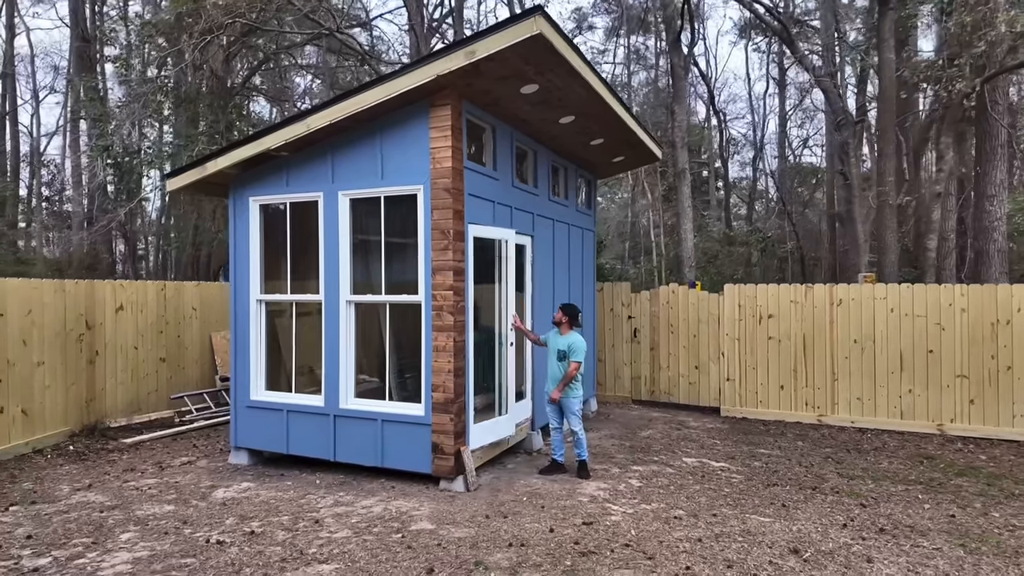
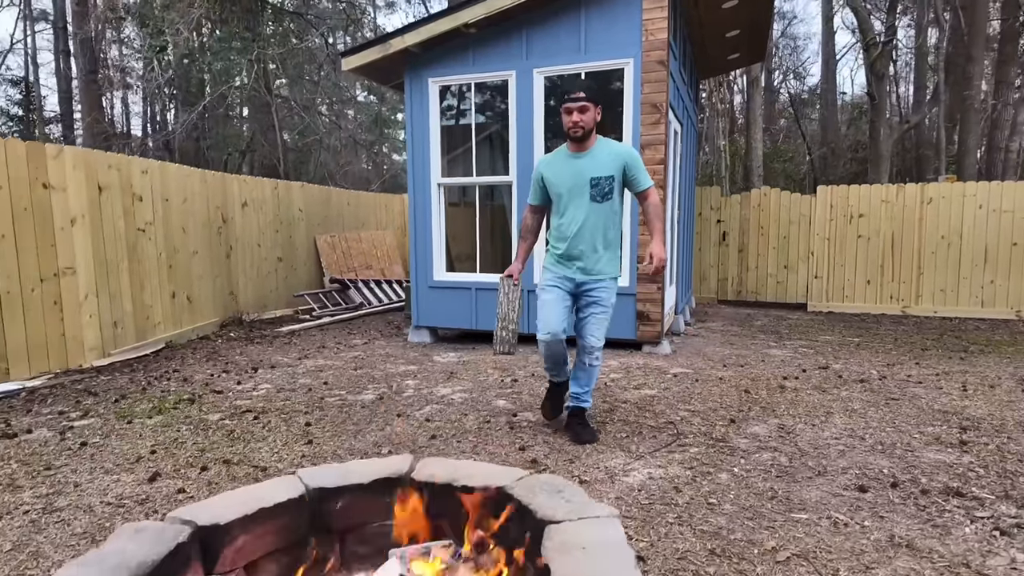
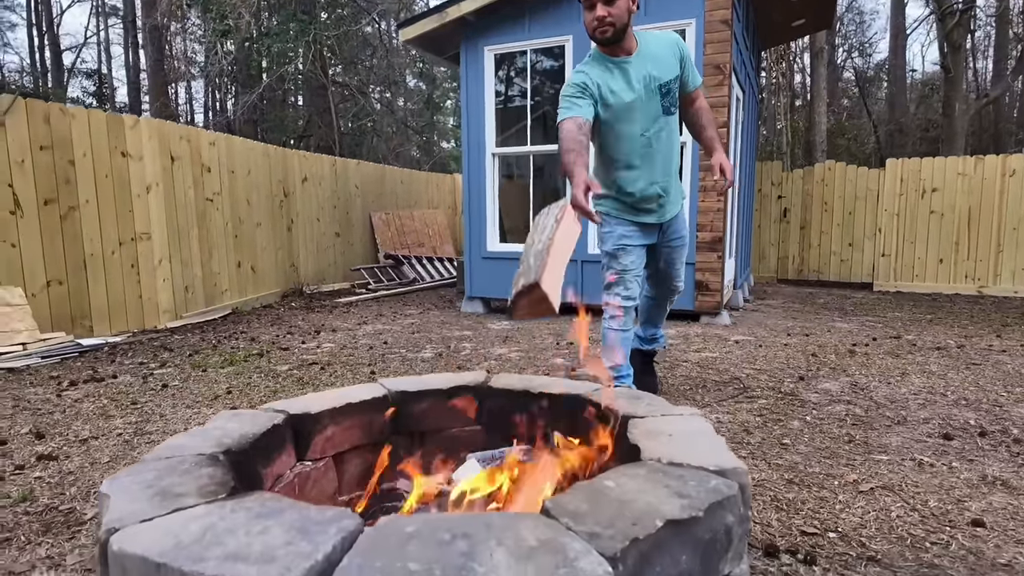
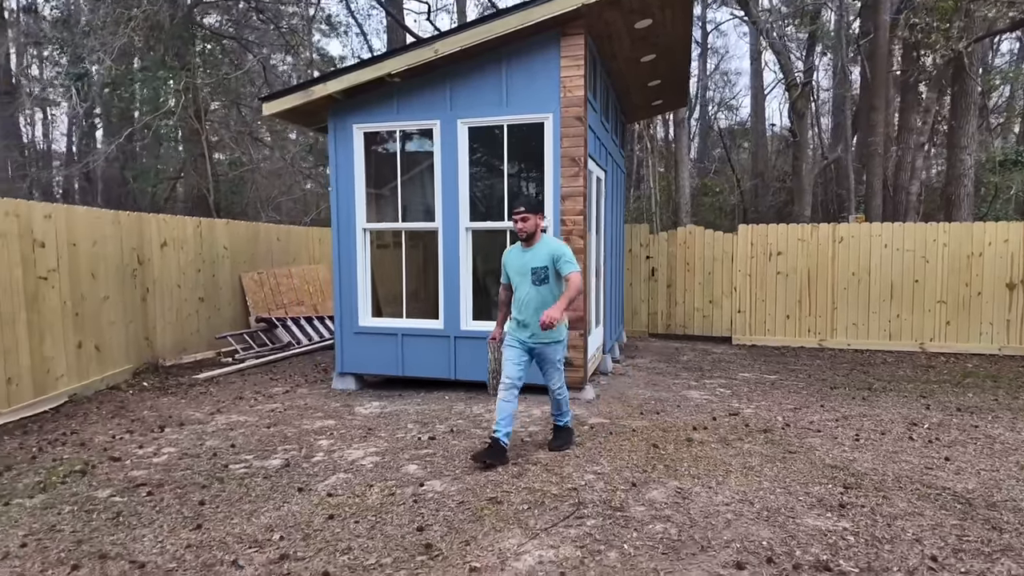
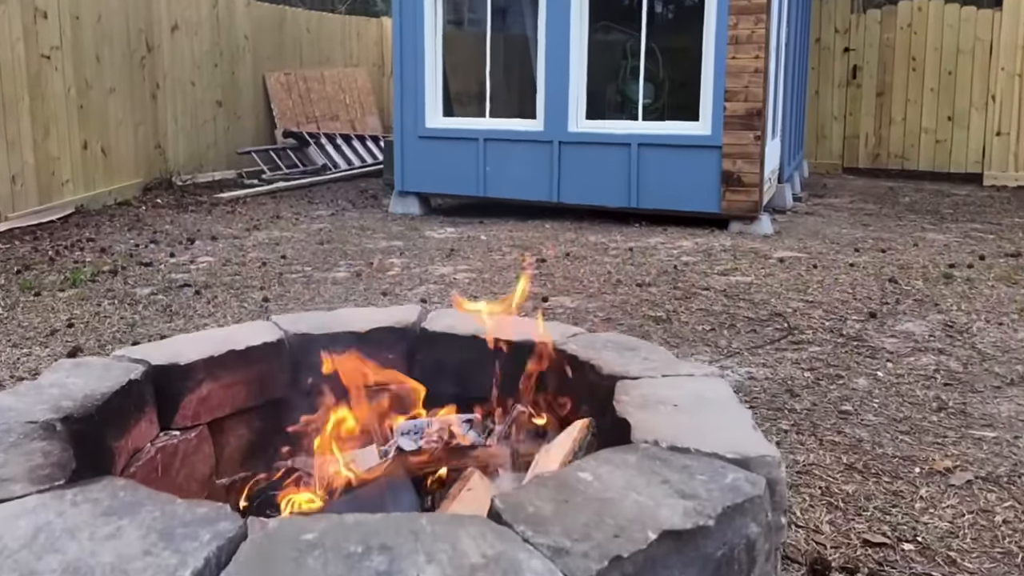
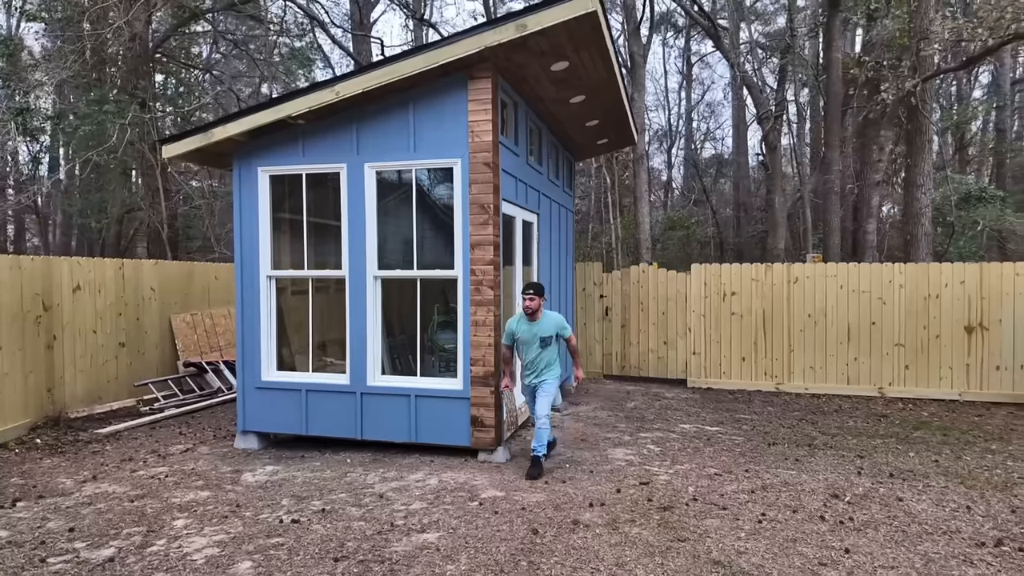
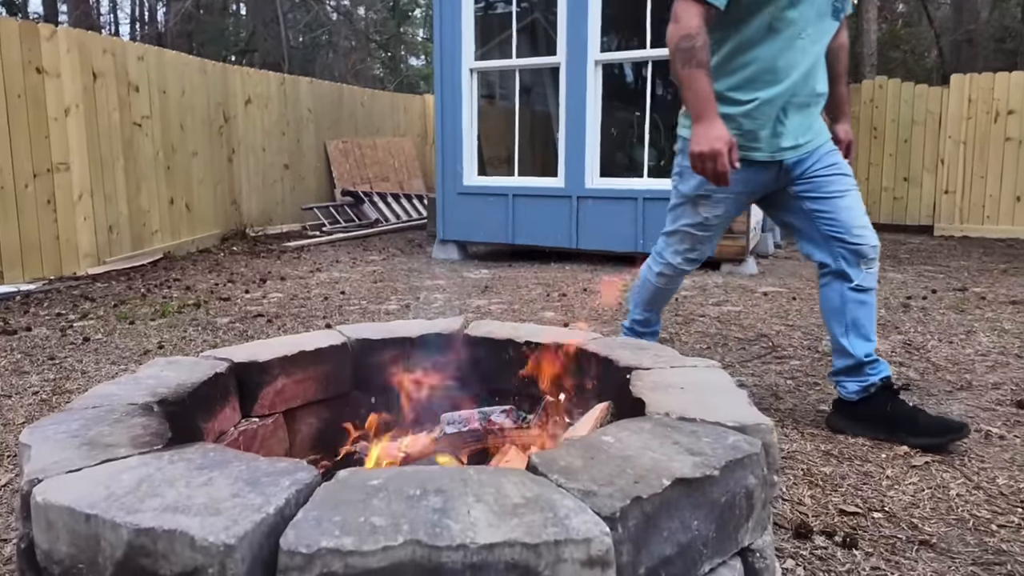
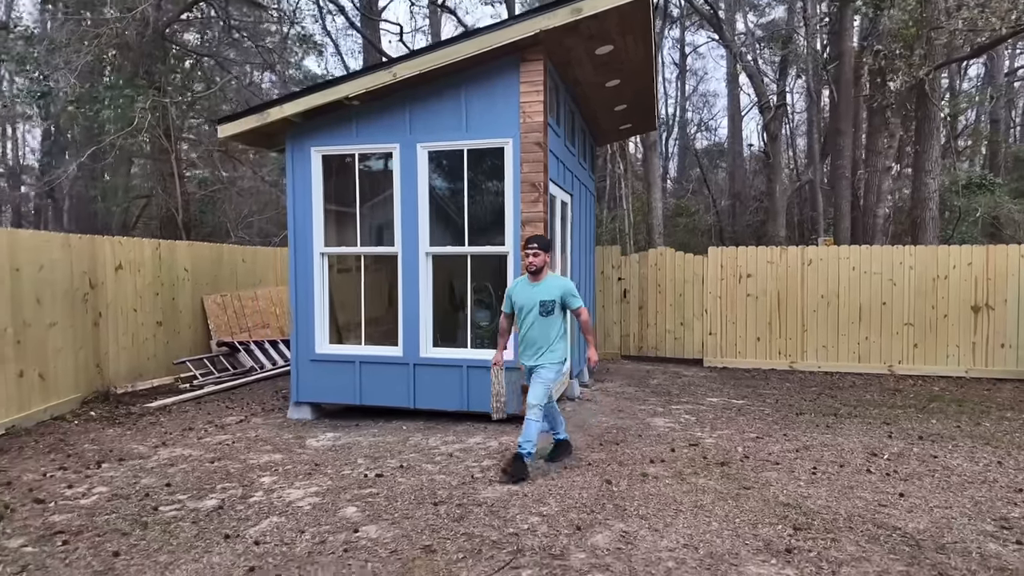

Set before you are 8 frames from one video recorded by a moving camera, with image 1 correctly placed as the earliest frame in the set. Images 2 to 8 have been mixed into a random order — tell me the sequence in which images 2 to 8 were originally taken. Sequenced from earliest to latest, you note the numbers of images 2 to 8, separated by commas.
6, 8, 4, 2, 3, 7, 5
